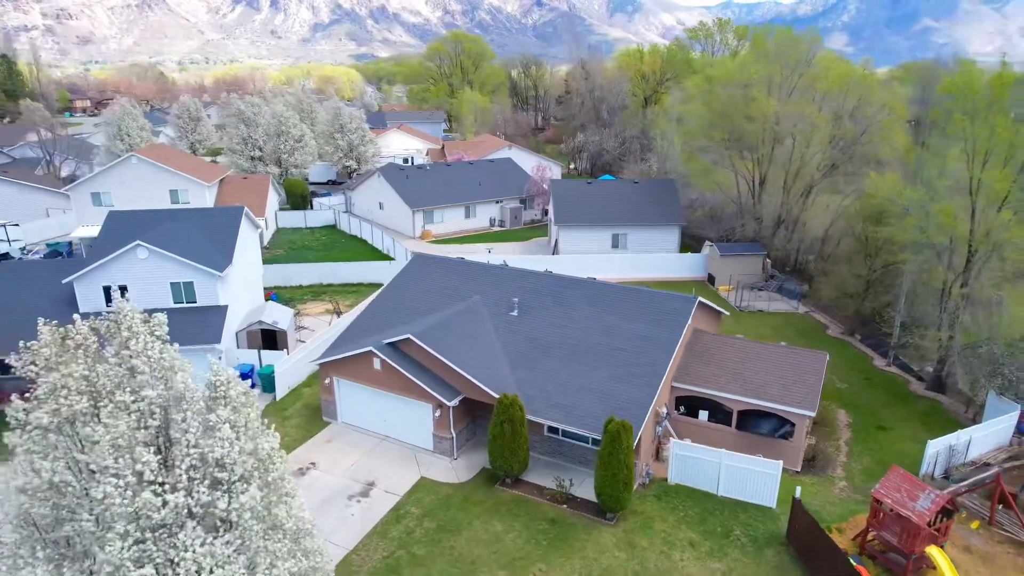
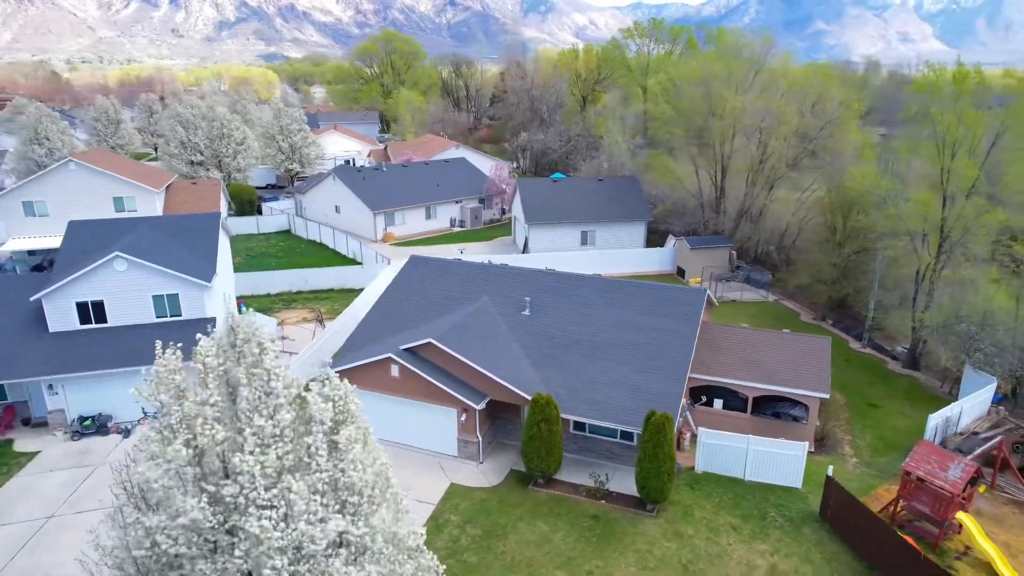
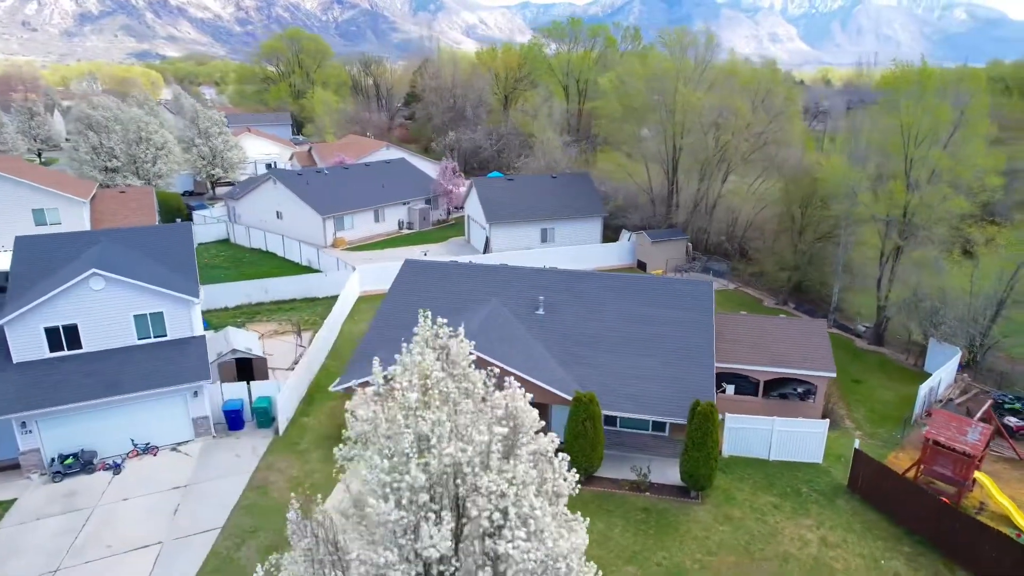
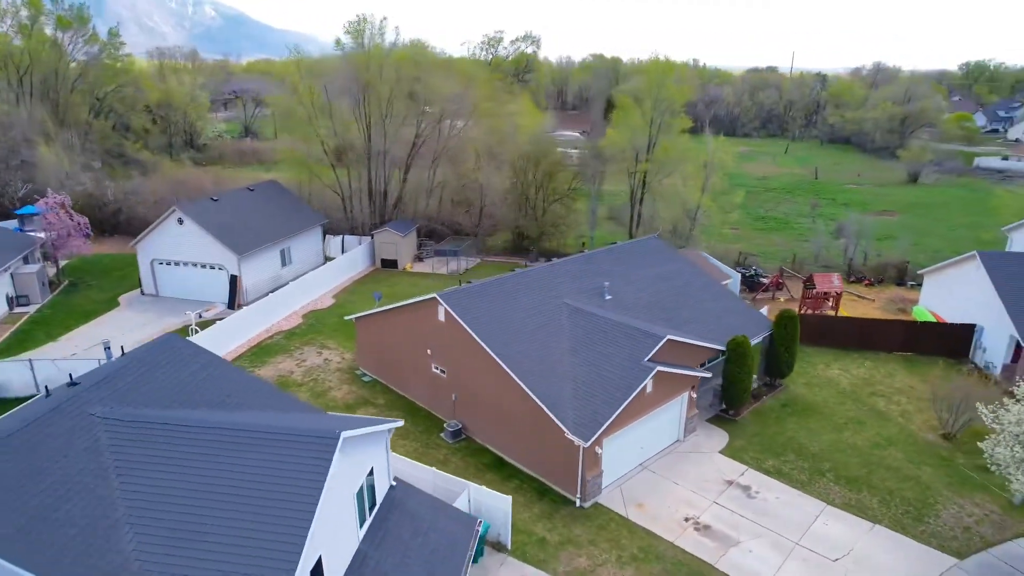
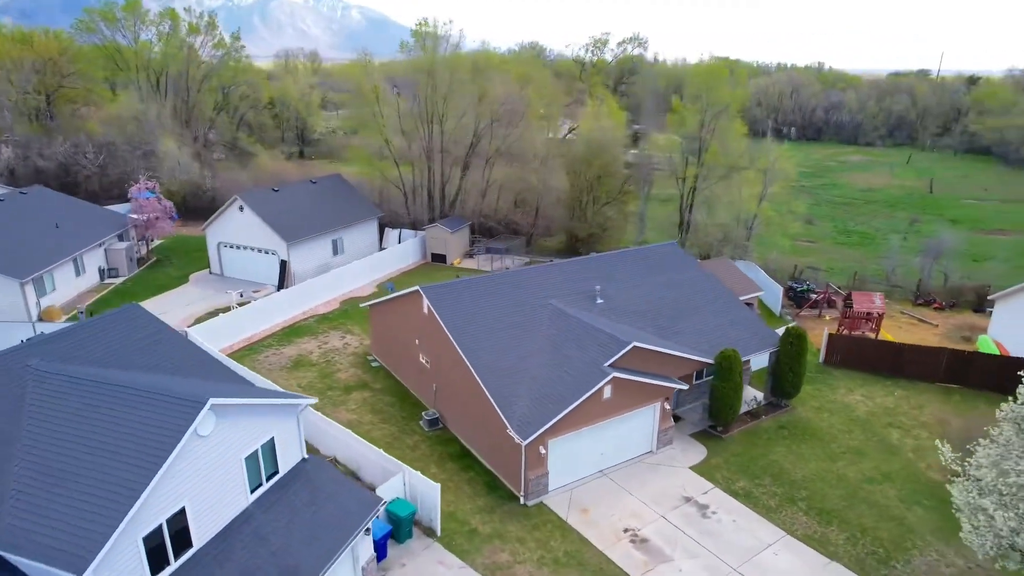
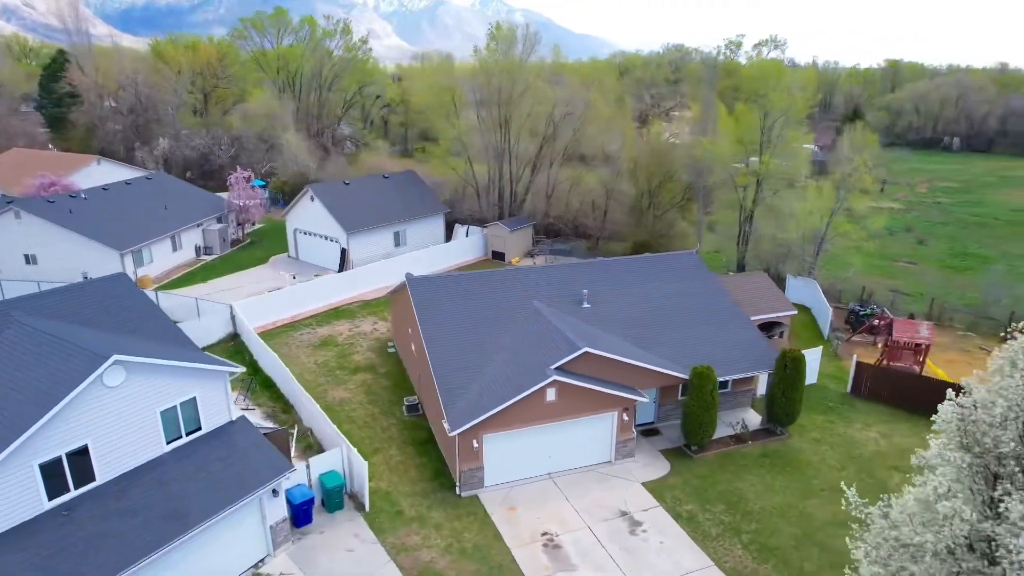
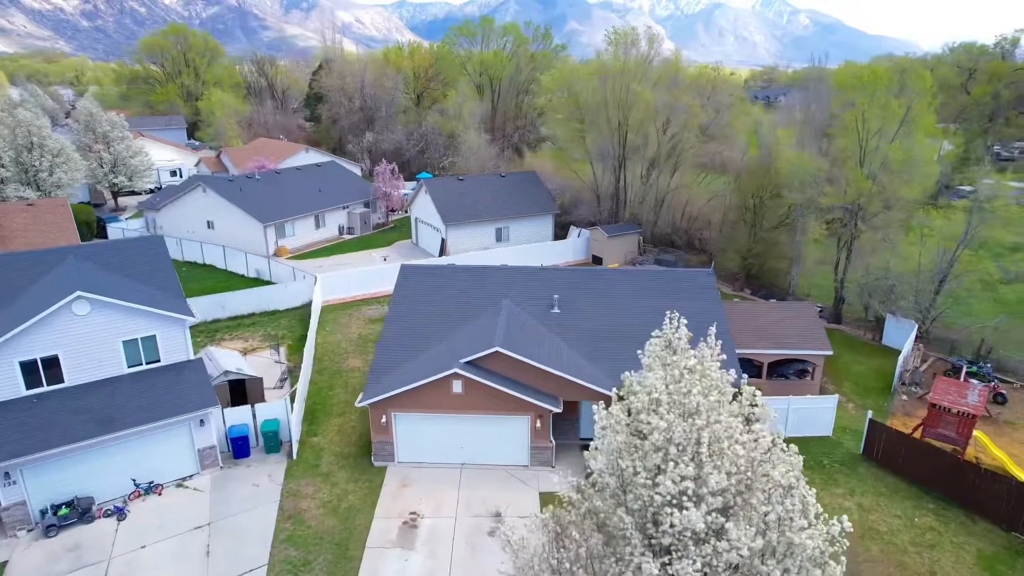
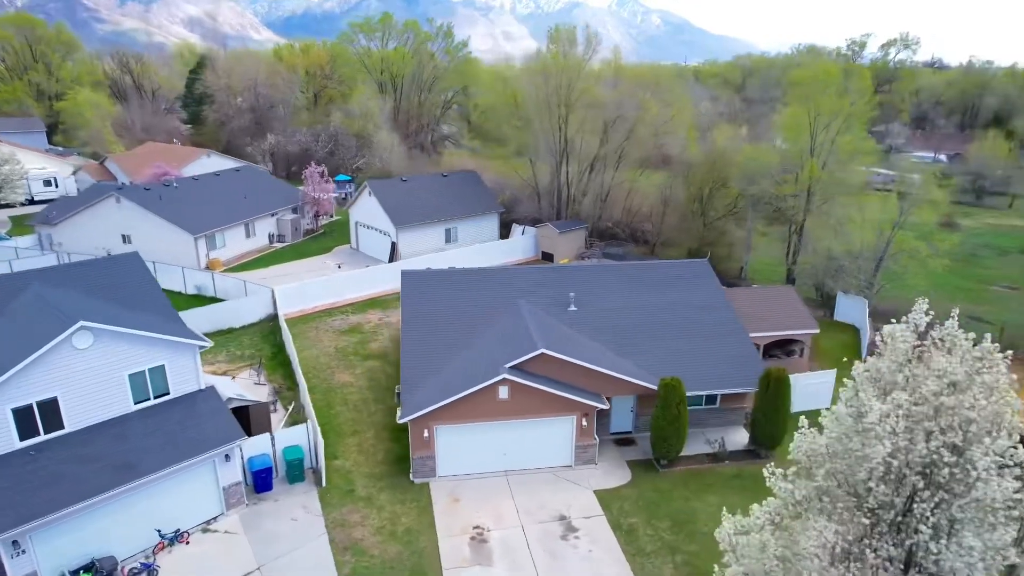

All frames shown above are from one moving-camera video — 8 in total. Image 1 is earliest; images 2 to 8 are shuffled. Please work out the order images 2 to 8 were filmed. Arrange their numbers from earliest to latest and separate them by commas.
2, 3, 7, 8, 6, 5, 4
